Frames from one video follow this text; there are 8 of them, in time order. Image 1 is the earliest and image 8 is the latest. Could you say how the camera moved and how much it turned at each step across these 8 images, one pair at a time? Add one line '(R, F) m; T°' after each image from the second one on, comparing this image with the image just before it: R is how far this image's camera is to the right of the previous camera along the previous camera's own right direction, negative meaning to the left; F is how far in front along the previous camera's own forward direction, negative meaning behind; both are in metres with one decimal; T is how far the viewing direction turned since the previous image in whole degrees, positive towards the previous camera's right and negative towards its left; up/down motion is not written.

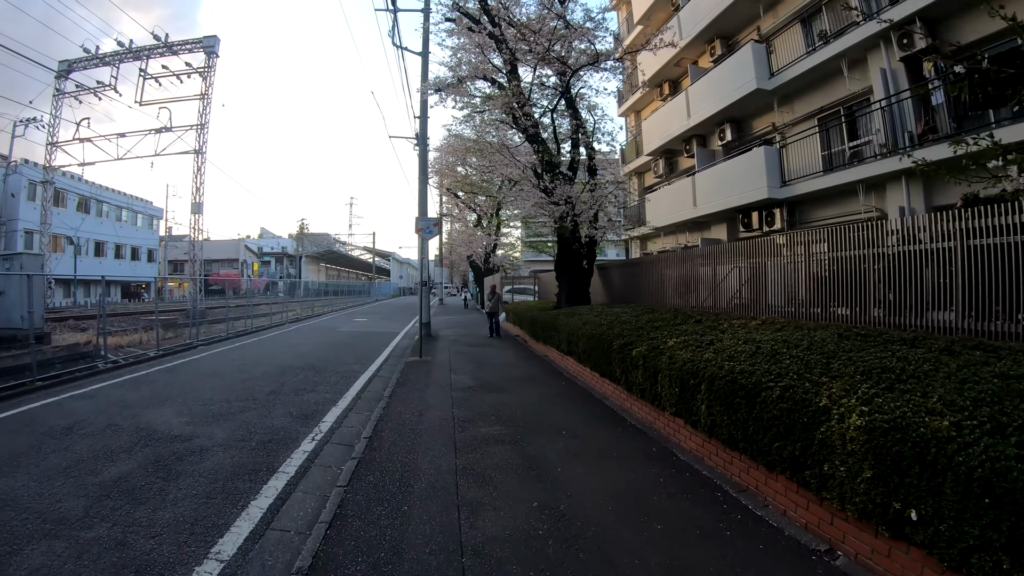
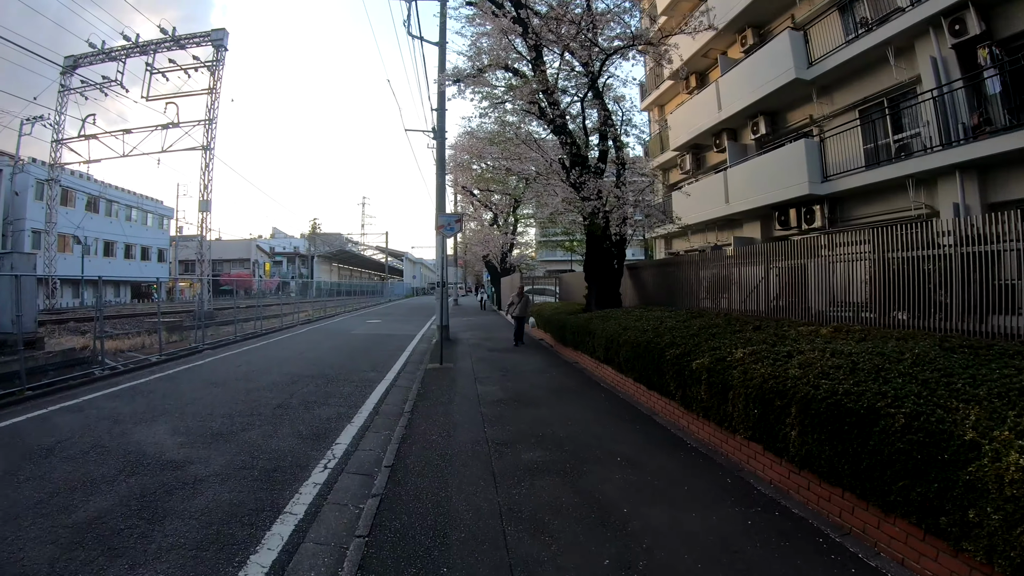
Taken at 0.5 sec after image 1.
(-0.4, +0.9) m; -1°
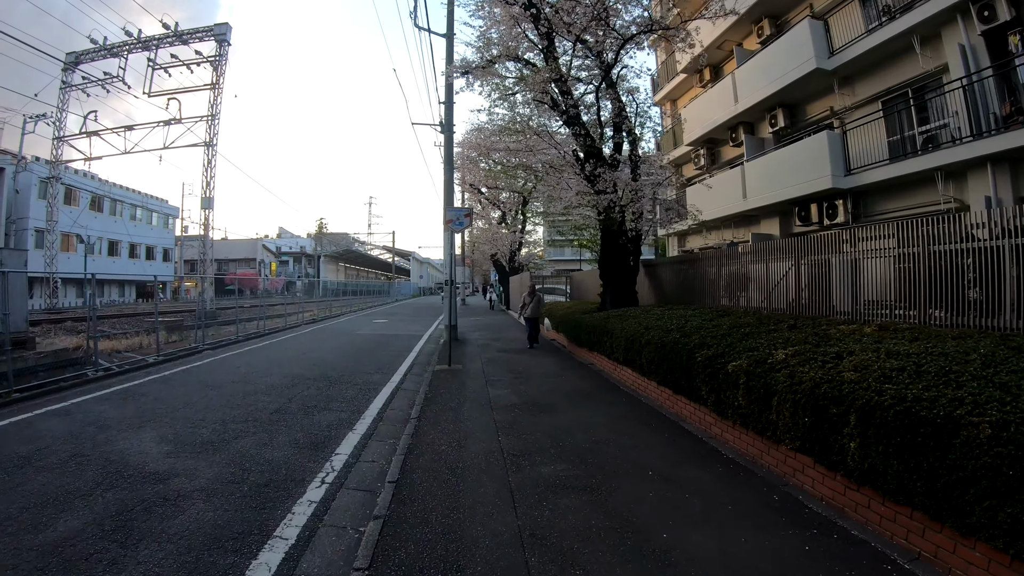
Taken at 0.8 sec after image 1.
(-0.1, +0.5) m; -1°
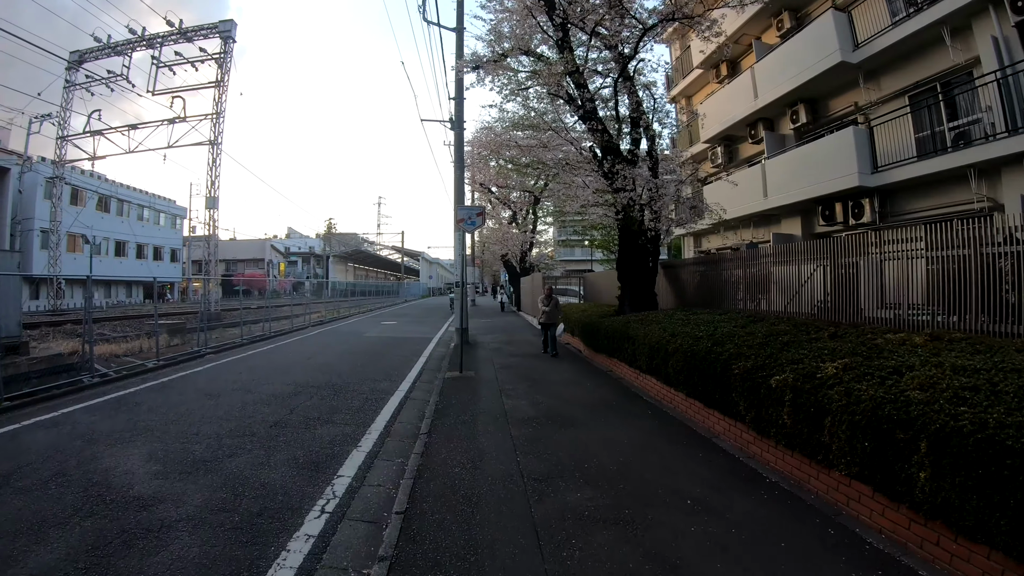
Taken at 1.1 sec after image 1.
(-0.1, +0.5) m; -1°
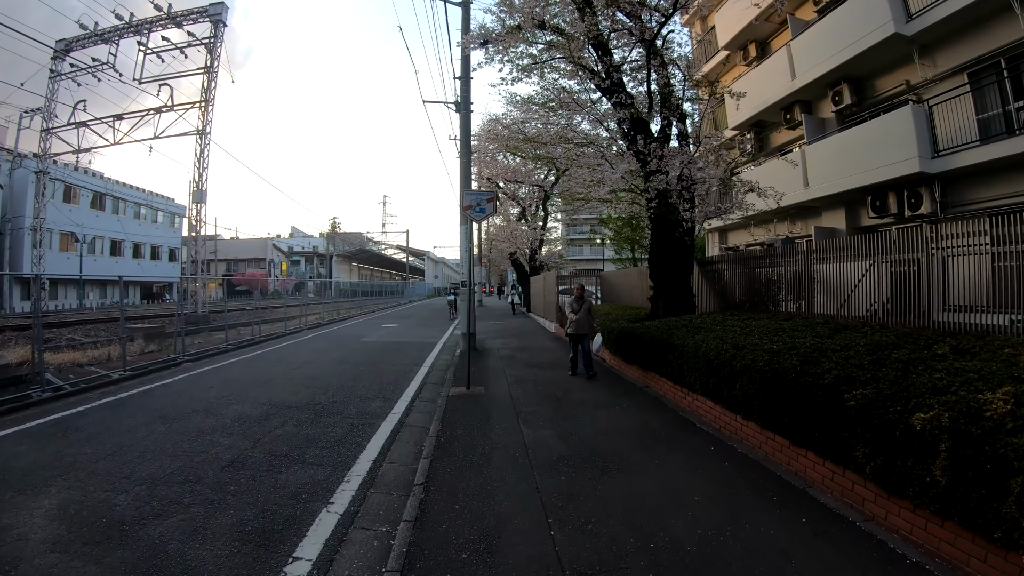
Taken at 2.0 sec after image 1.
(-0.2, +1.4) m; -1°
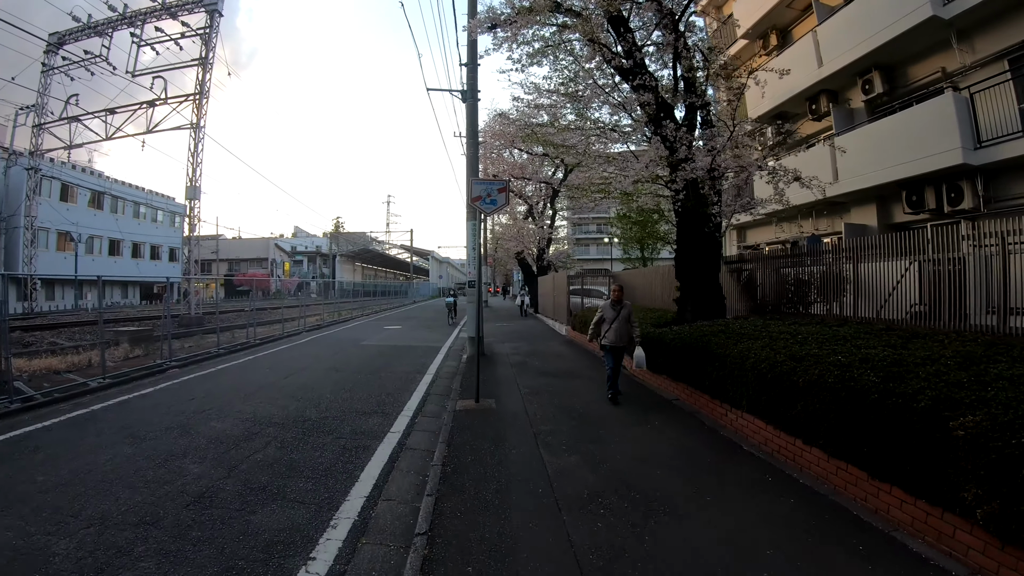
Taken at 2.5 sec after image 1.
(-0.1, +0.8) m; 0°
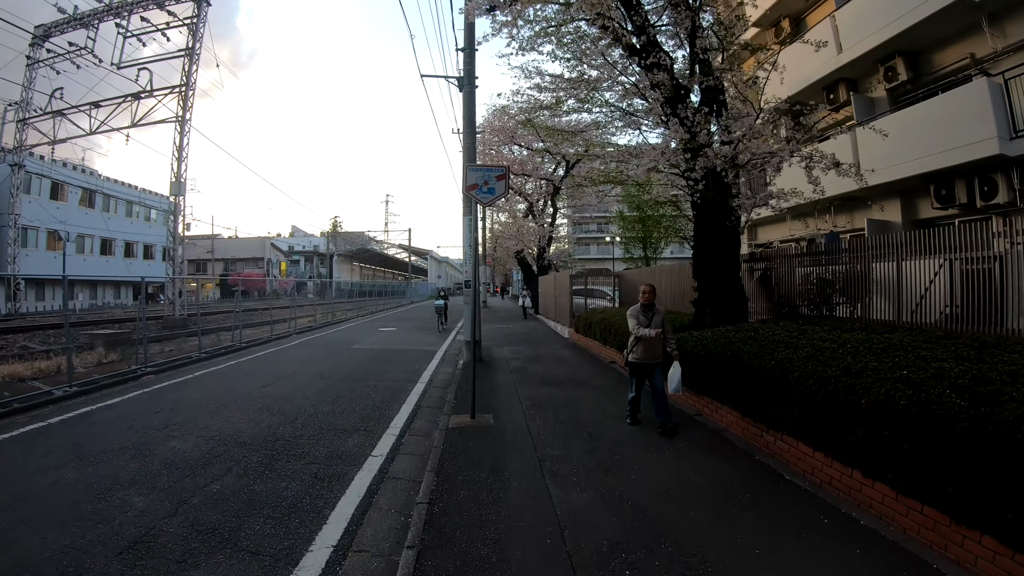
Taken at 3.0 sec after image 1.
(0.0, +0.7) m; 0°
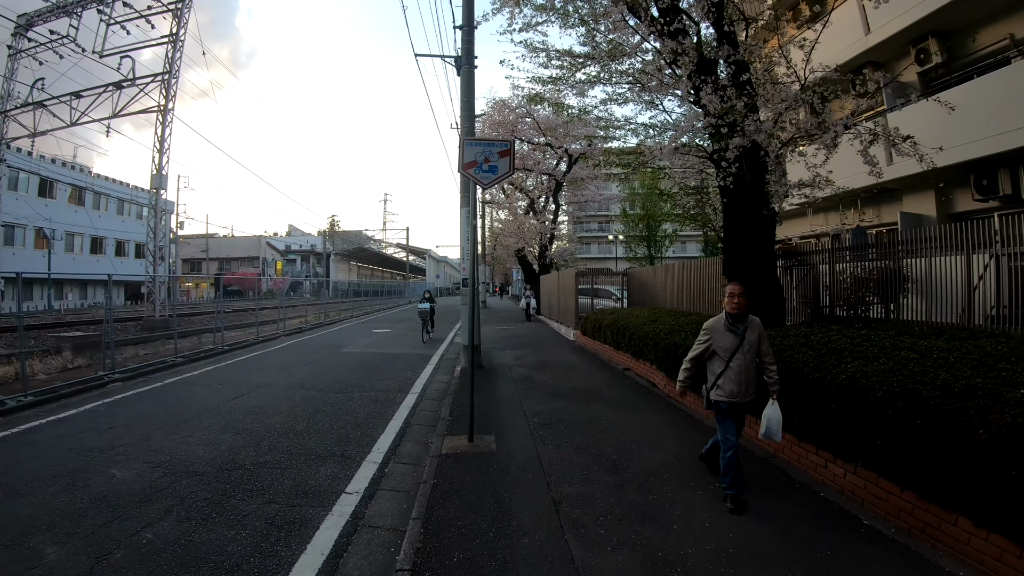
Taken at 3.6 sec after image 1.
(-0.1, +0.8) m; 0°
